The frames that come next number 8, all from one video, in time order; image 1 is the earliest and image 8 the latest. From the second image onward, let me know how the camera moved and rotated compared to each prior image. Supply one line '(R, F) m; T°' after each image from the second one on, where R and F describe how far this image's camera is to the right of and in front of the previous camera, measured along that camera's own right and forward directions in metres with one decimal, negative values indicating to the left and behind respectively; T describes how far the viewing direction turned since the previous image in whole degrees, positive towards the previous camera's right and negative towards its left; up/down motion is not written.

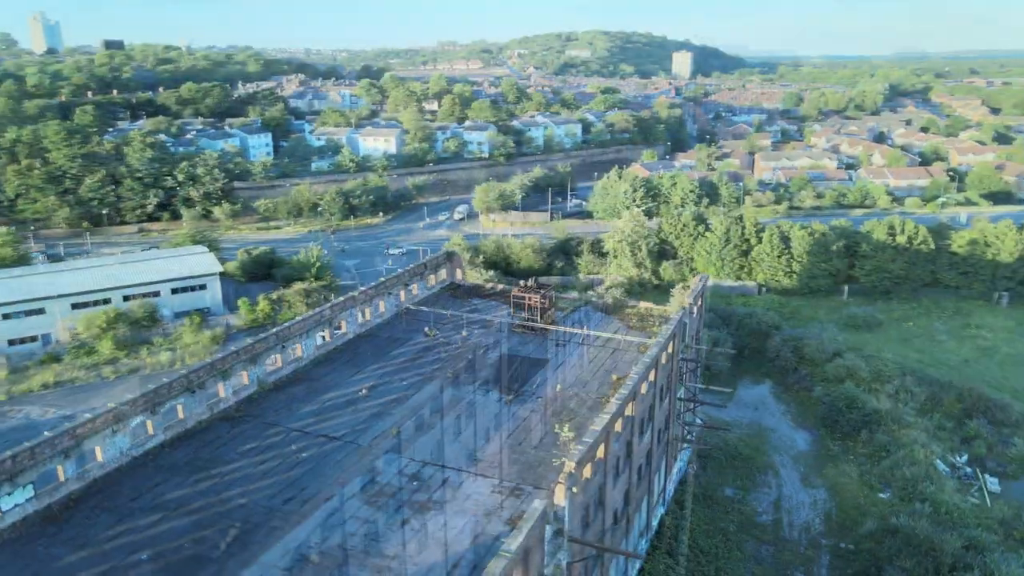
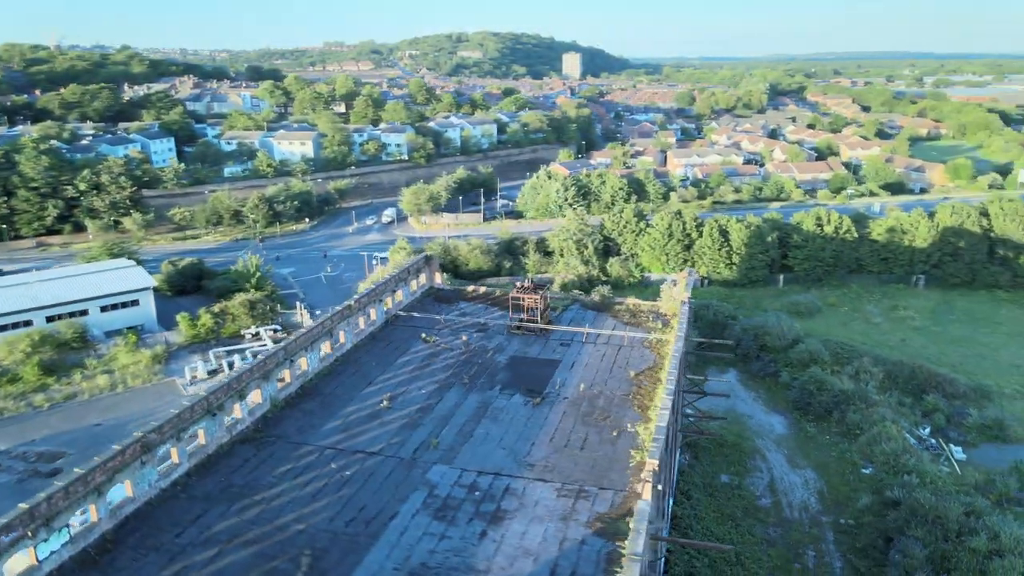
(-1.8, +0.3) m; +8°
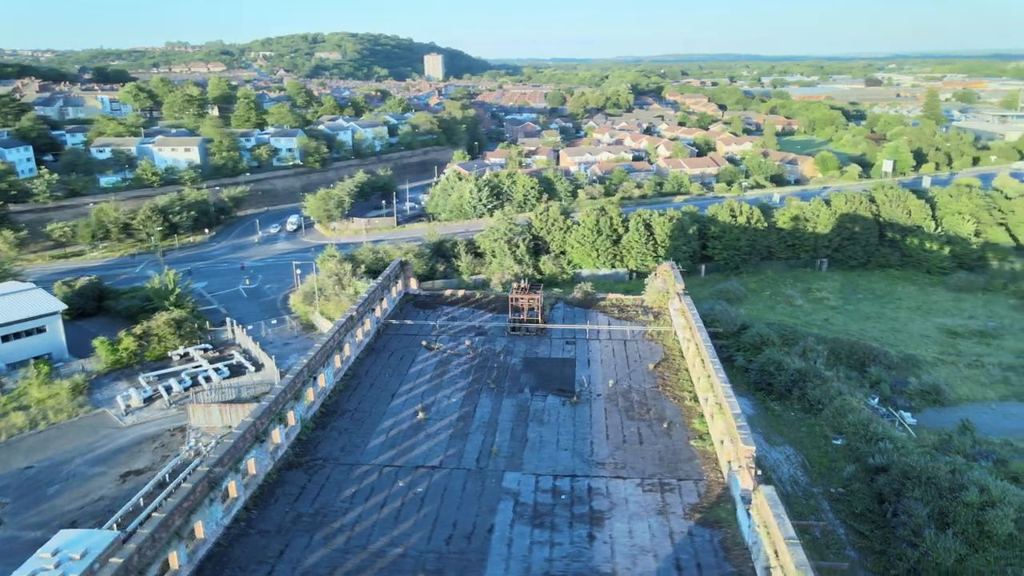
(-2.3, +0.3) m; +10°
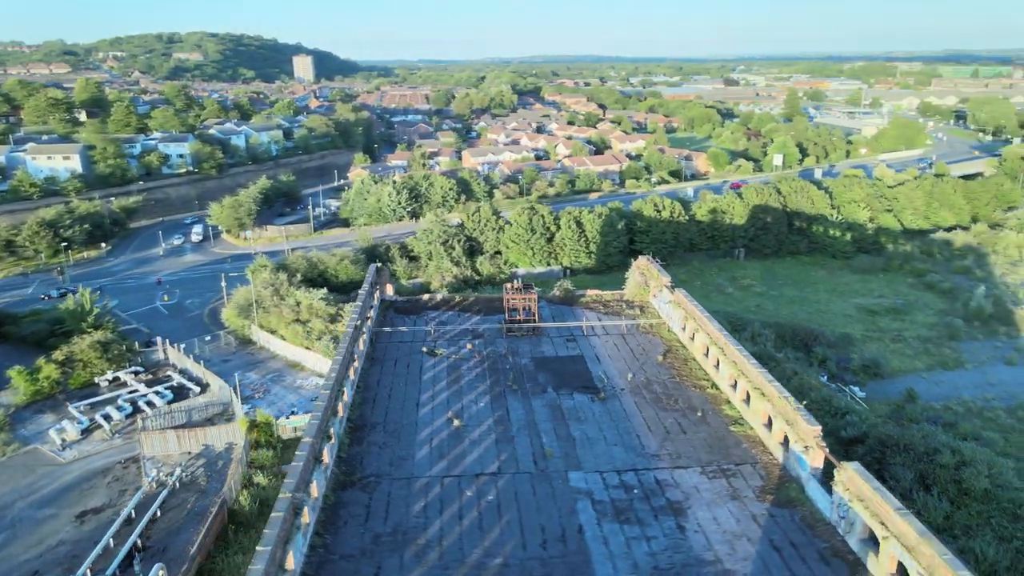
(-2.0, +0.3) m; +9°
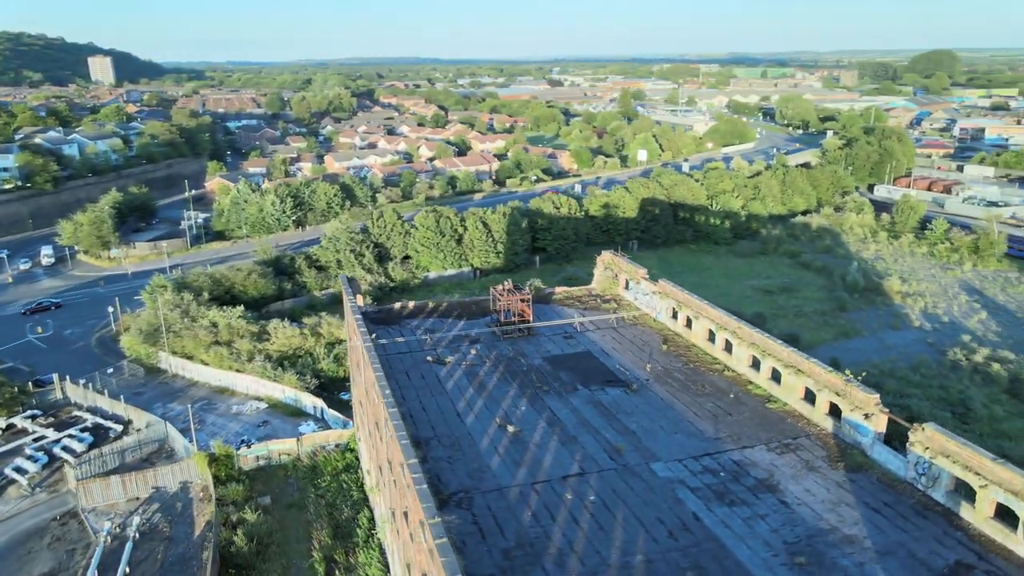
(-2.8, +0.4) m; +12°
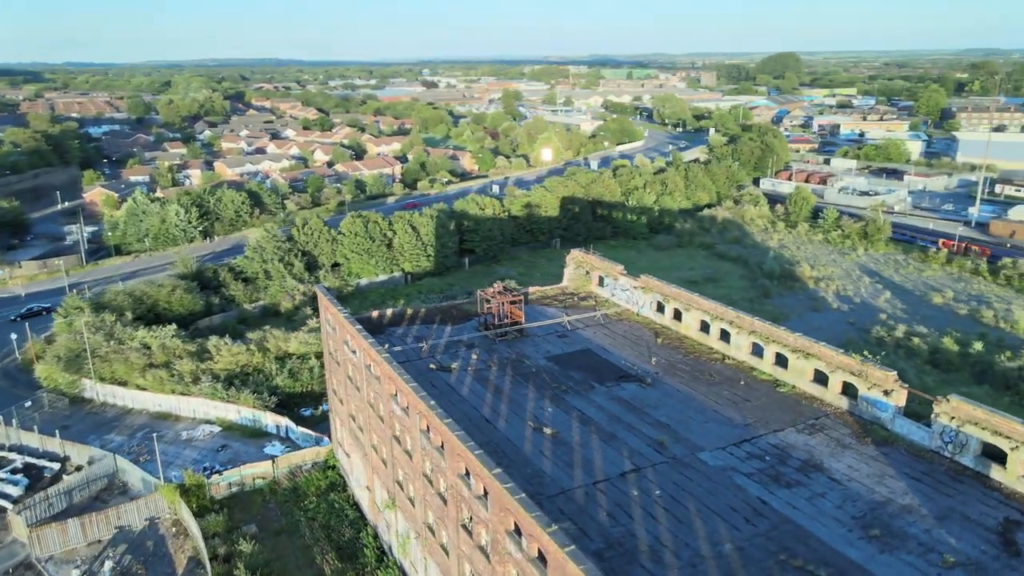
(-2.0, +0.3) m; +9°
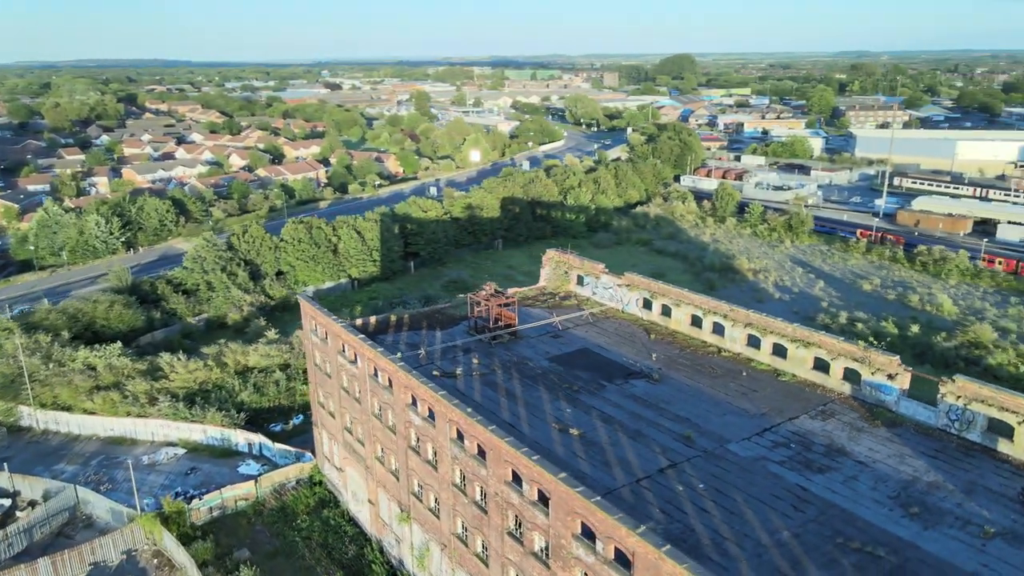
(-1.5, +0.2) m; +7°
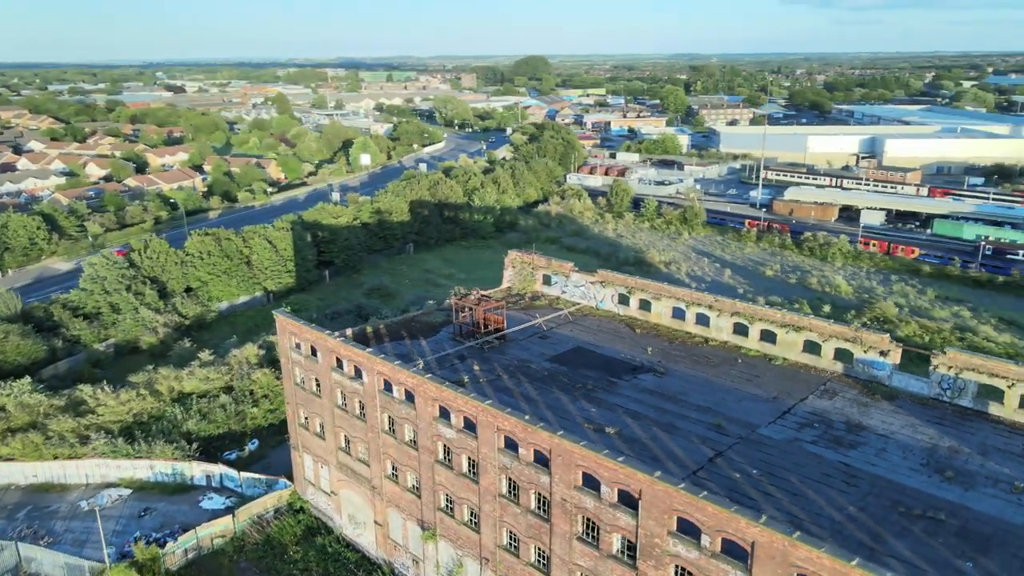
(-2.1, +0.4) m; +10°
